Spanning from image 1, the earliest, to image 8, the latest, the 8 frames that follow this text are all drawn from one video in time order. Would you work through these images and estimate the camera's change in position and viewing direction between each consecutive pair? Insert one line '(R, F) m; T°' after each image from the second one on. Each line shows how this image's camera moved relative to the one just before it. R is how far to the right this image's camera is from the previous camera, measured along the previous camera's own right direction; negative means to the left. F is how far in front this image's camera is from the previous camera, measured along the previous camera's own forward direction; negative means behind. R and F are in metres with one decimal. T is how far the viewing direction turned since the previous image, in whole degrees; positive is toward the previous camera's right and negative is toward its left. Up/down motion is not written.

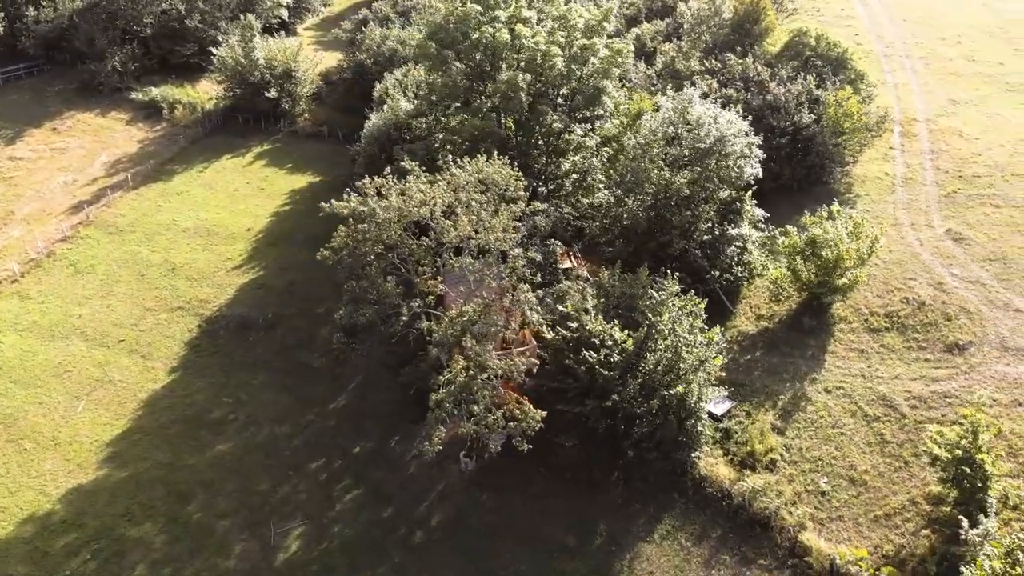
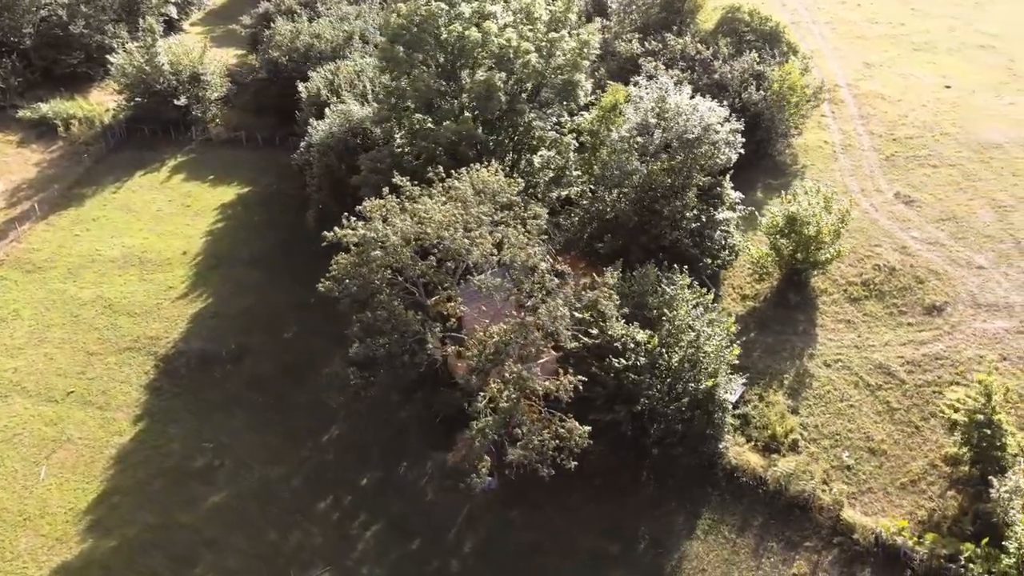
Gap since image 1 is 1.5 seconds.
(-4.1, +1.1) m; +9°
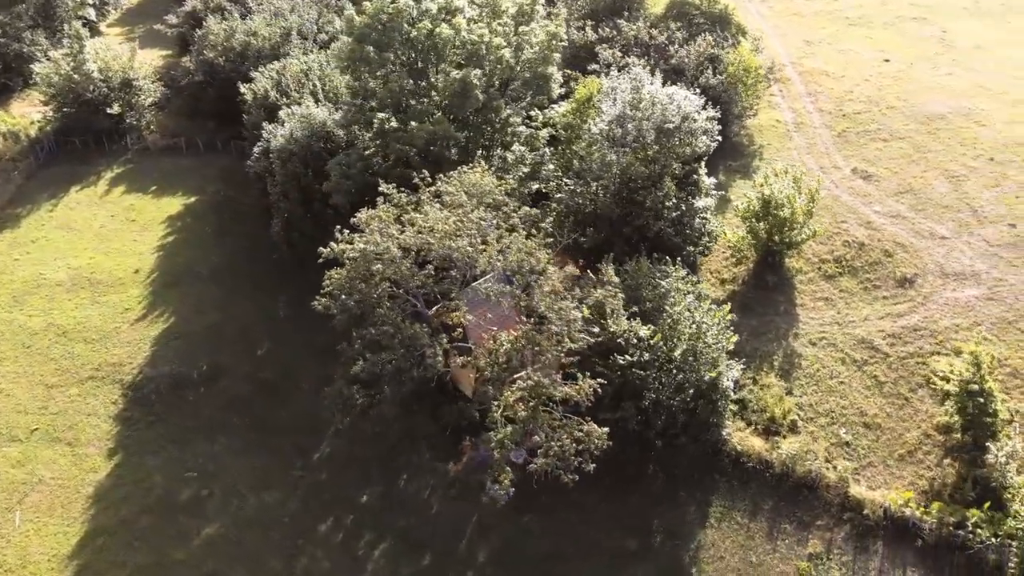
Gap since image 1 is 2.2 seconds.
(-2.3, +0.5) m; +6°
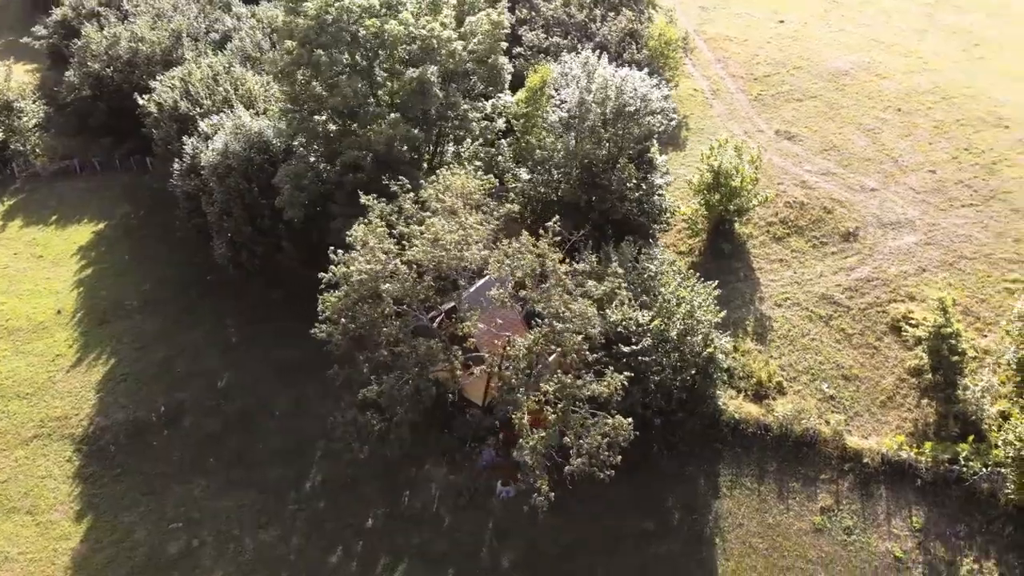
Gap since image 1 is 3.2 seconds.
(-3.6, +0.7) m; +9°
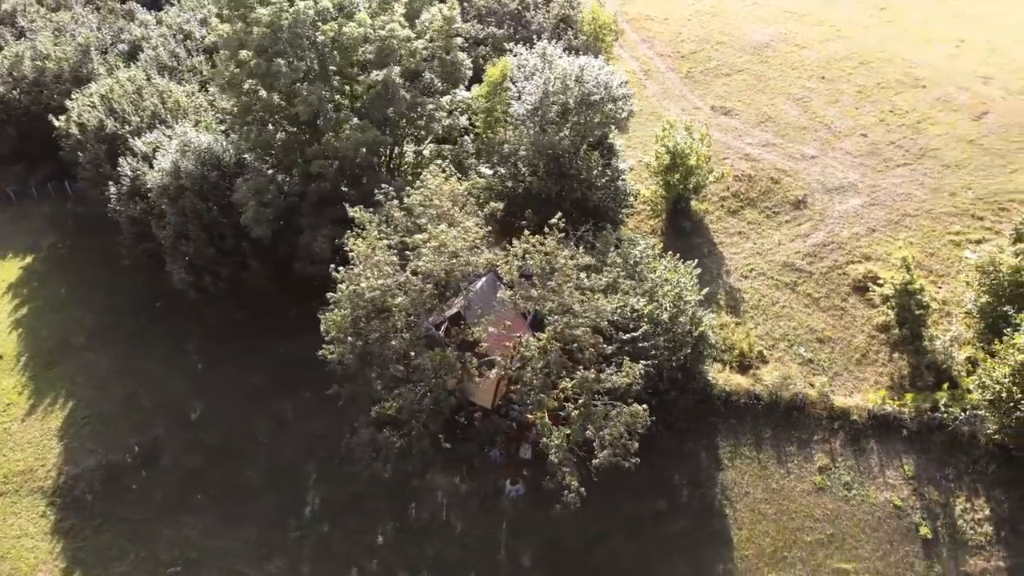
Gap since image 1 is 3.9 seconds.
(-2.9, +0.3) m; +7°
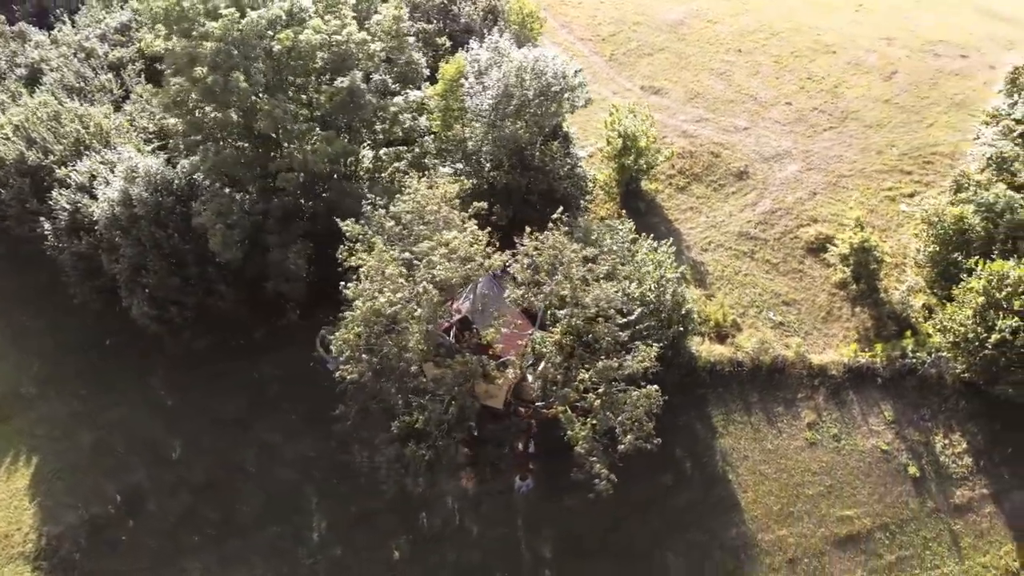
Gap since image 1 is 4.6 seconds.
(-3.1, +0.2) m; +8°
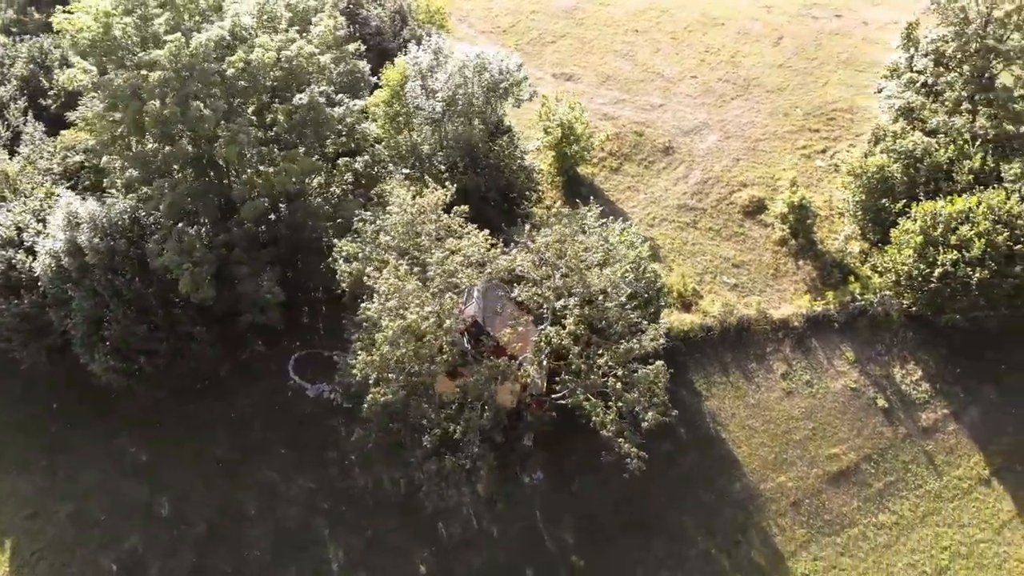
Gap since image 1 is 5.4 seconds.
(-3.8, +0.1) m; +10°
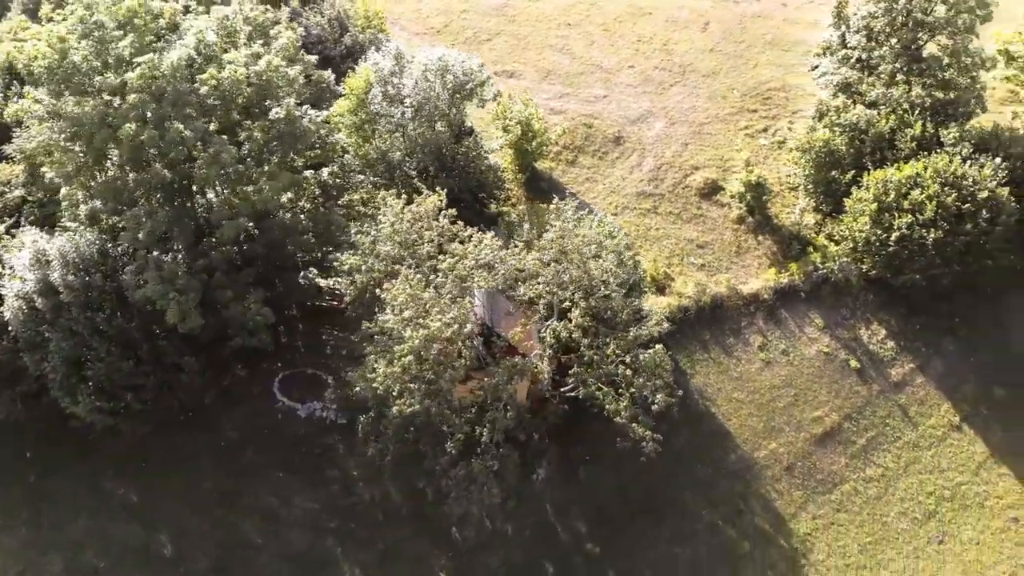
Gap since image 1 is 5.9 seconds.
(-2.6, 0.0) m; +6°
